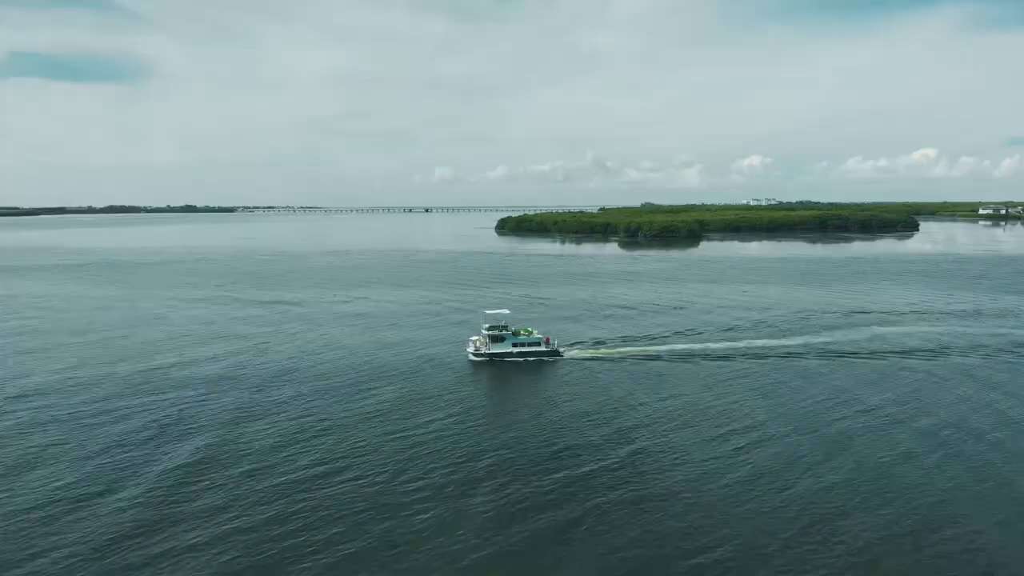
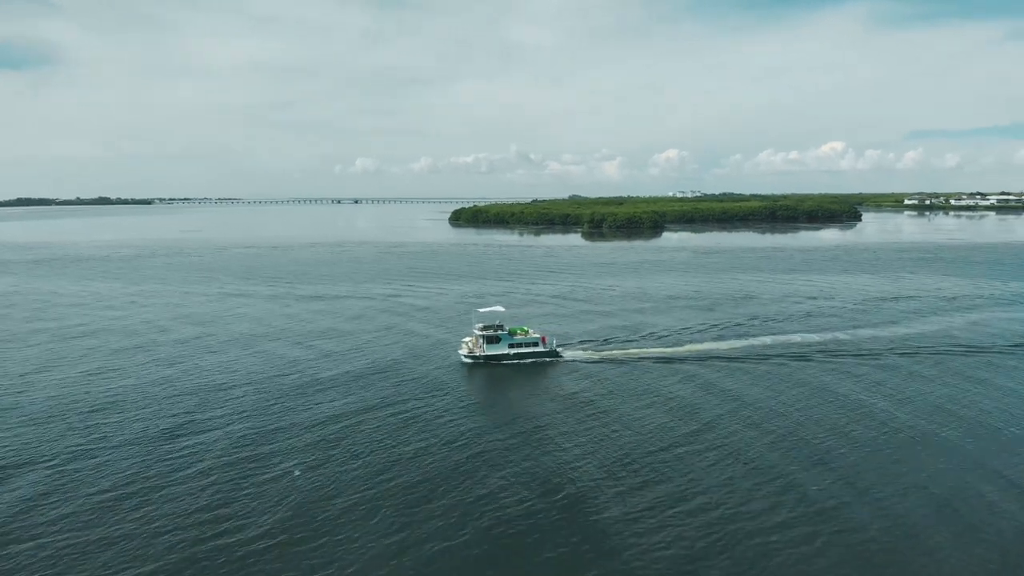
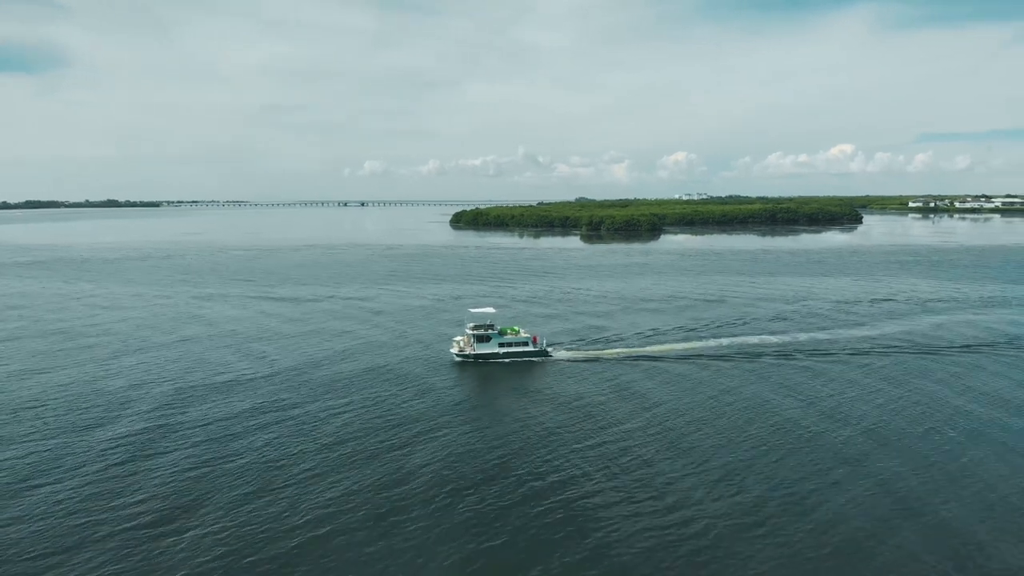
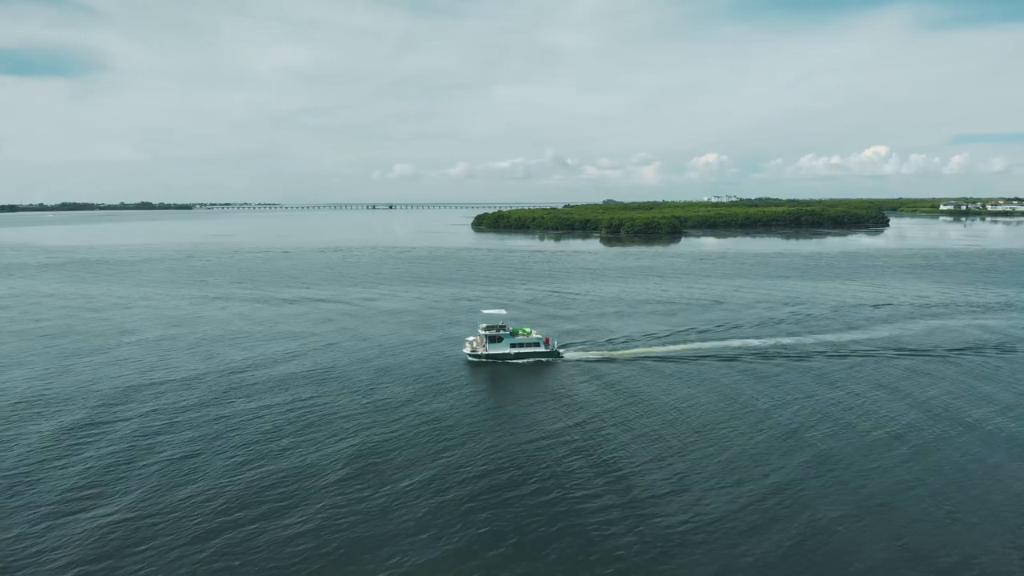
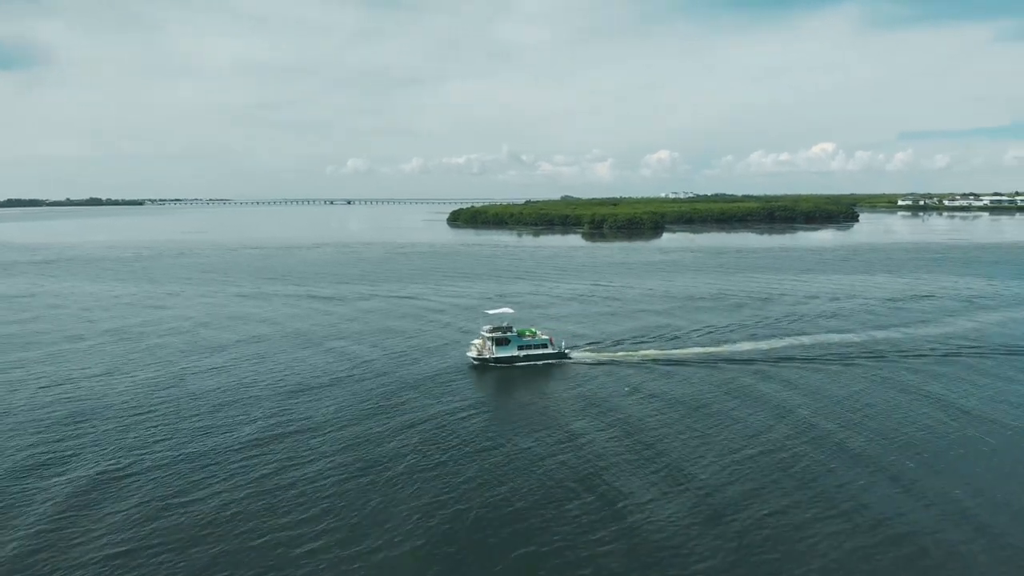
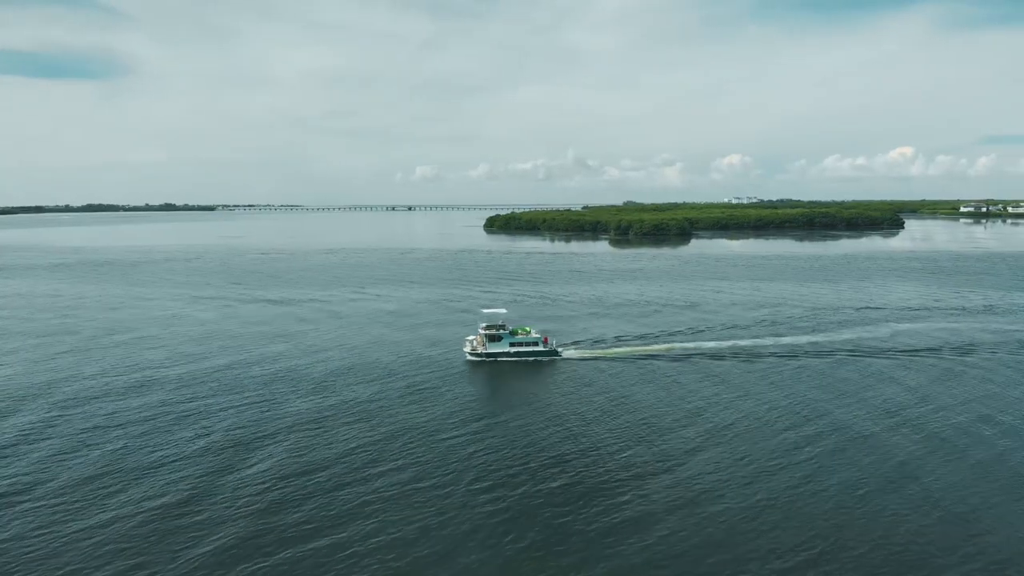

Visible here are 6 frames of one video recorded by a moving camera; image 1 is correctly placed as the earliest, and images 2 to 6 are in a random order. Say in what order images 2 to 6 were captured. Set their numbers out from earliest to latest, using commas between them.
6, 4, 3, 2, 5
